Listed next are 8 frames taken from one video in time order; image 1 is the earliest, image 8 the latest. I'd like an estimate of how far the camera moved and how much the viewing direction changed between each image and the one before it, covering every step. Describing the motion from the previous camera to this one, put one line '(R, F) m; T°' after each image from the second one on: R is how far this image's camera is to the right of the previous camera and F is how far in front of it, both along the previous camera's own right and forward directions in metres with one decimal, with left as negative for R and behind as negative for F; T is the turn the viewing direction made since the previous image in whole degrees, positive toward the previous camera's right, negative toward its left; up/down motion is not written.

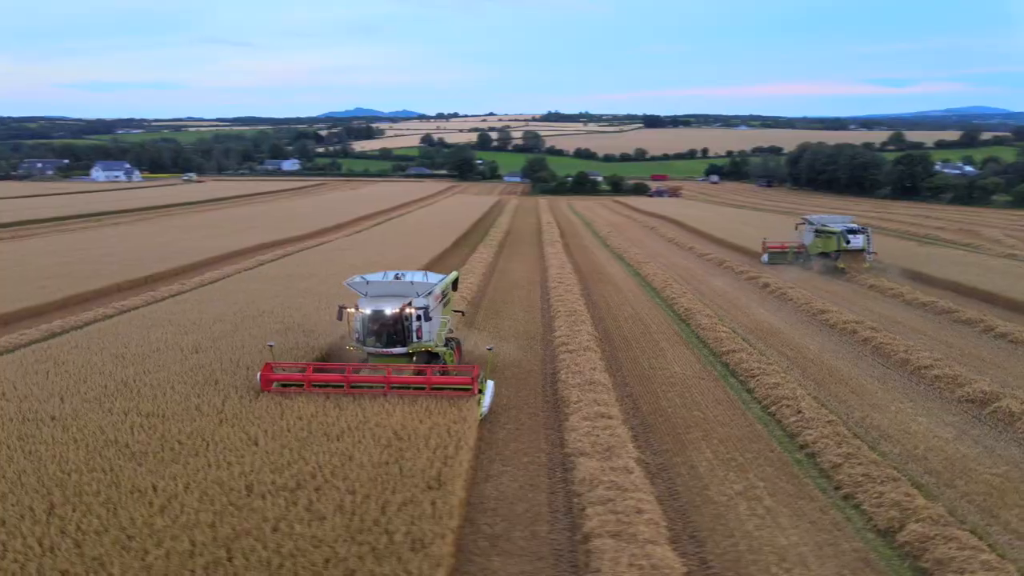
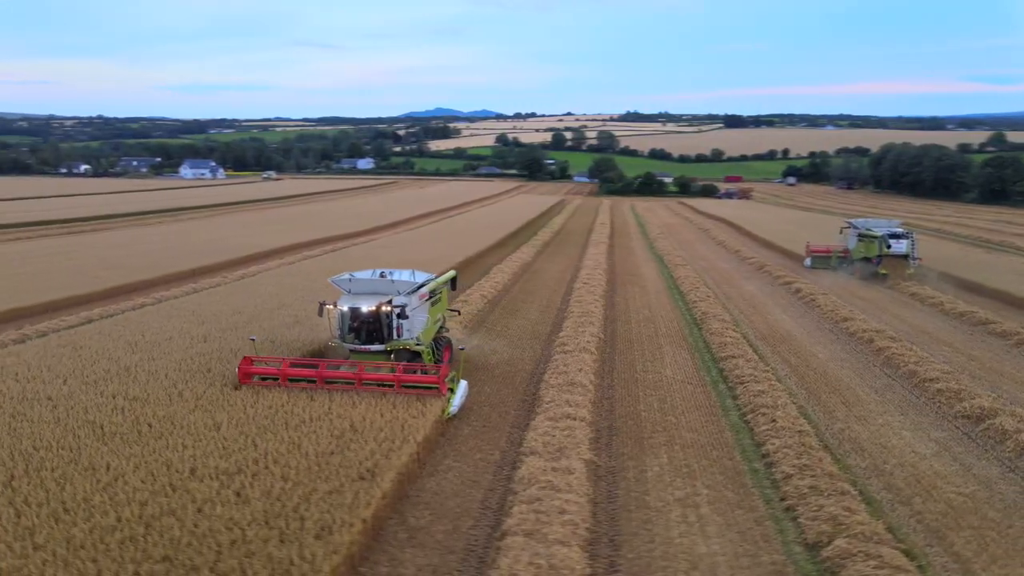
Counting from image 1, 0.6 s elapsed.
(+1.3, 0.0) m; -6°
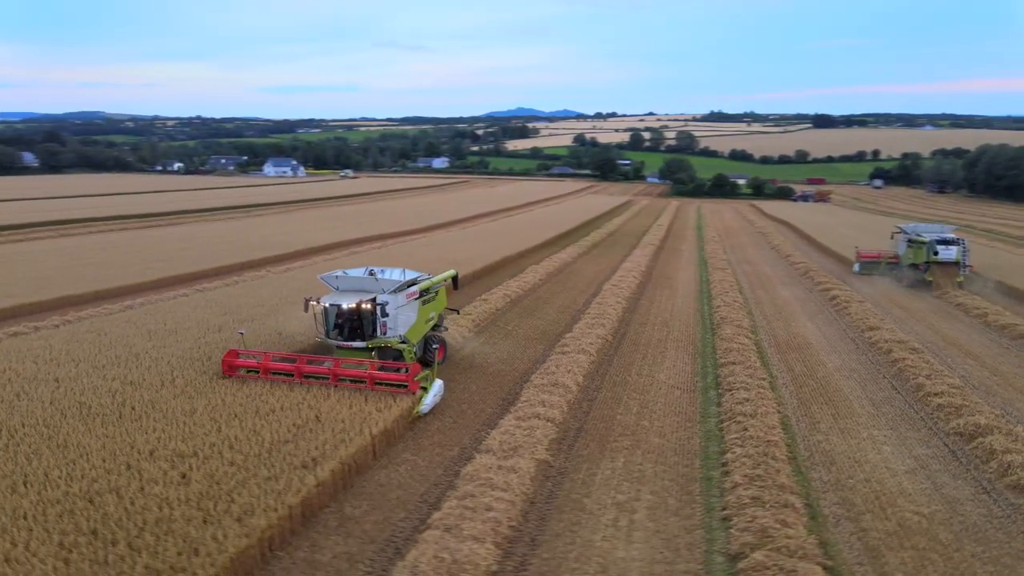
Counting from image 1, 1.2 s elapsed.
(+1.3, 0.0) m; -6°
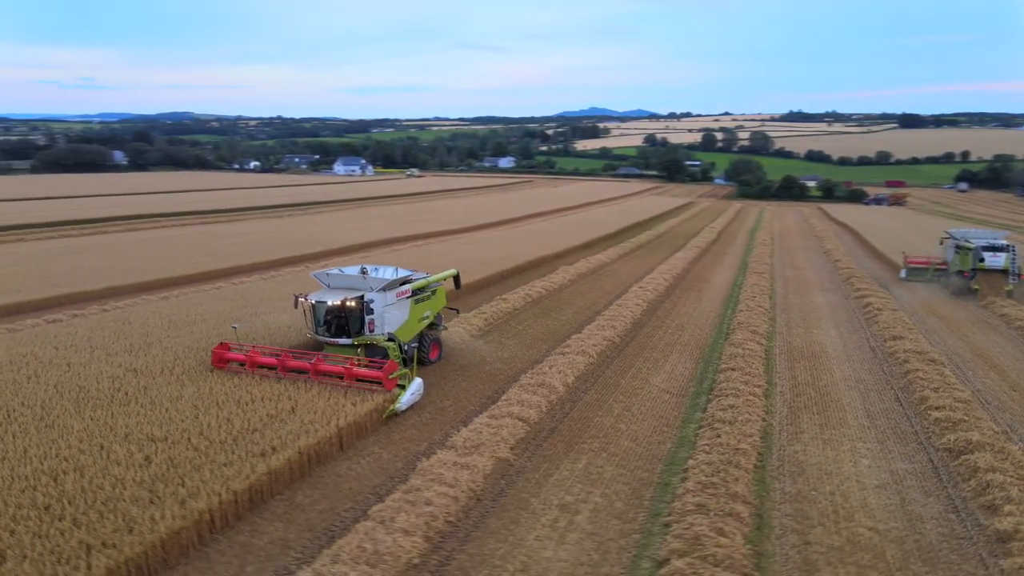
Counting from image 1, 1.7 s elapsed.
(+1.2, 0.0) m; -5°
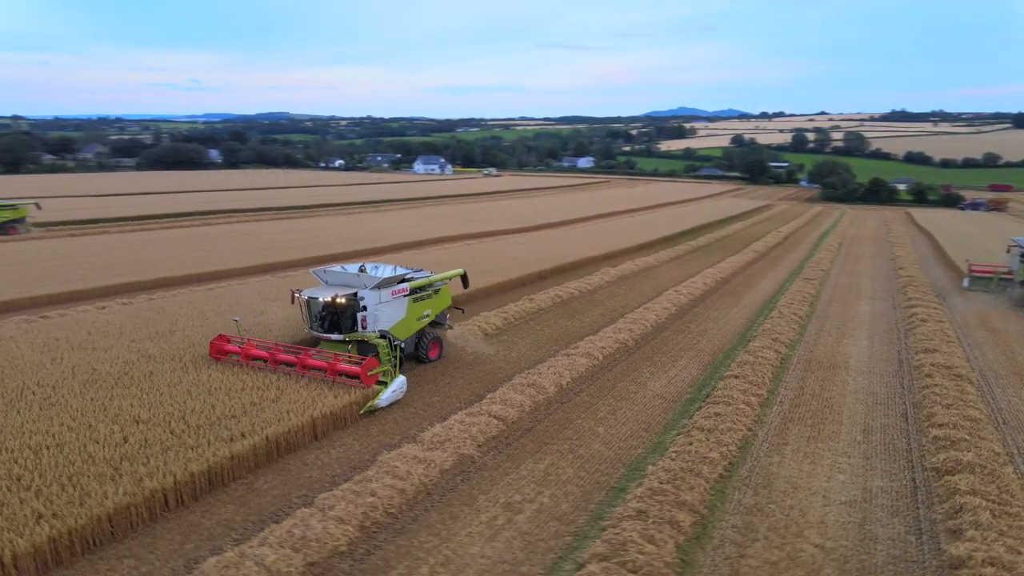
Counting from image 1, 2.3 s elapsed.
(+1.3, 0.0) m; -6°
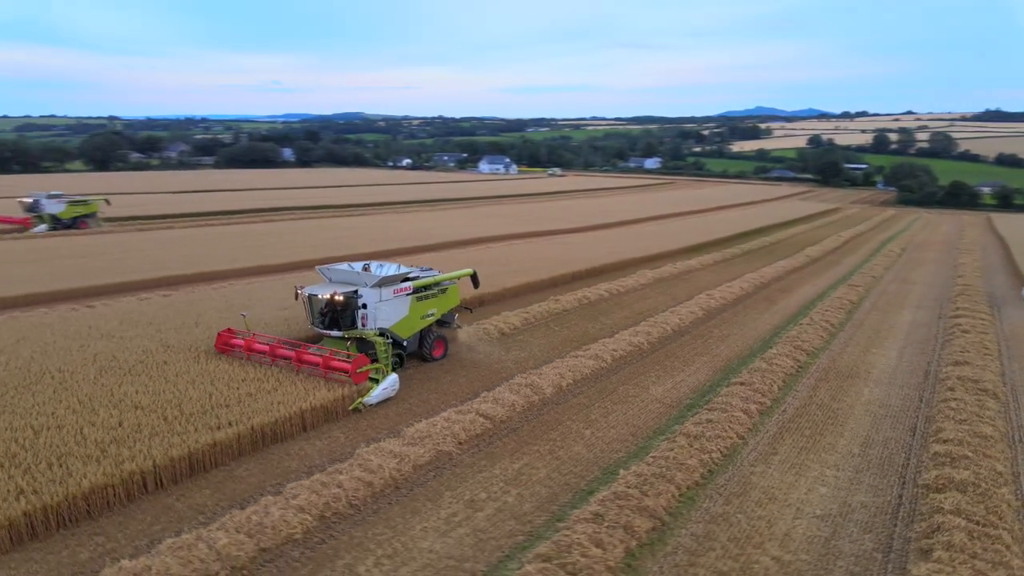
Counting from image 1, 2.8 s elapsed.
(+1.0, 0.0) m; -5°
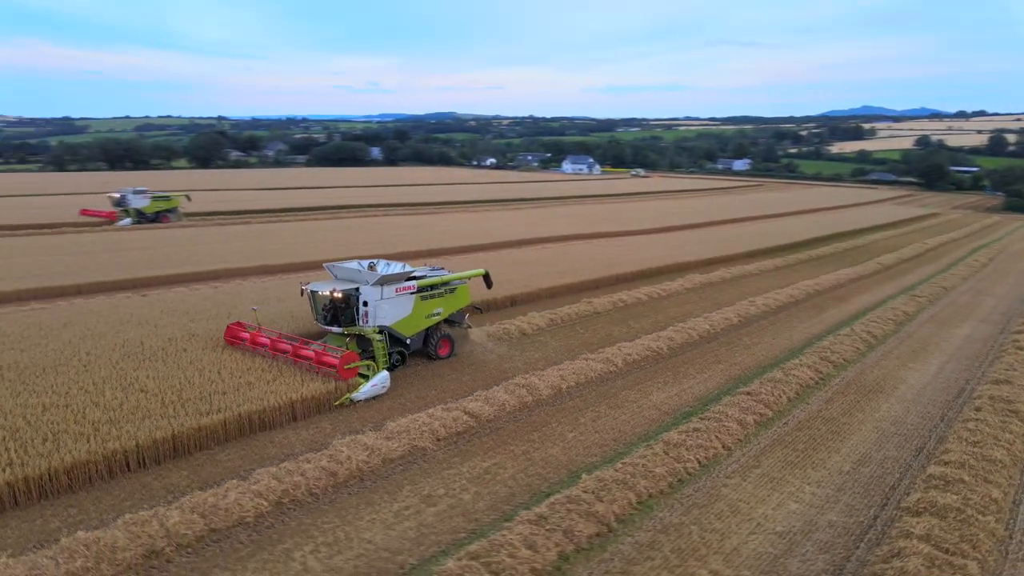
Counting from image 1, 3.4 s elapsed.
(+1.3, 0.0) m; -6°
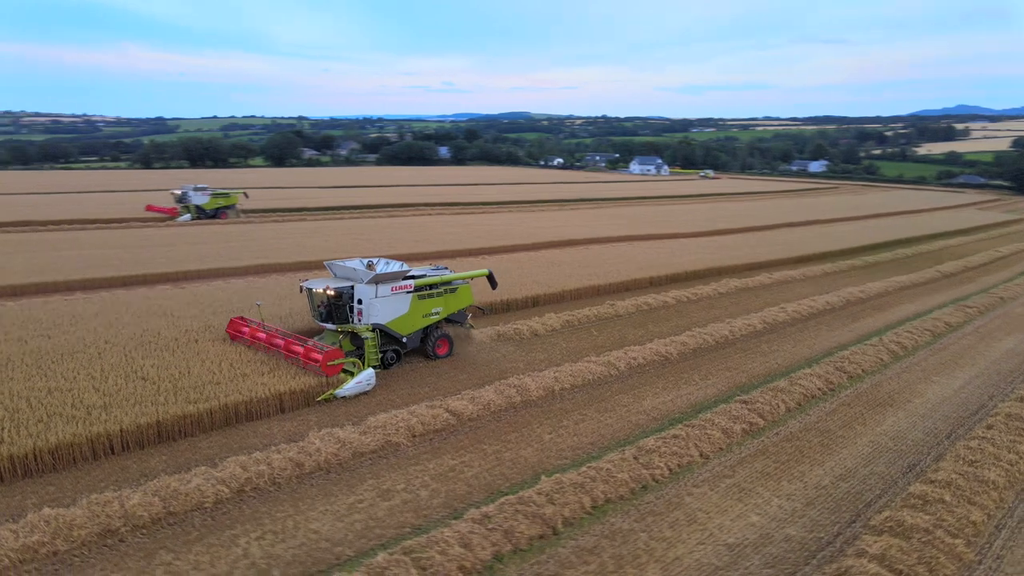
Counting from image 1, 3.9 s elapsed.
(+1.1, 0.0) m; -5°
